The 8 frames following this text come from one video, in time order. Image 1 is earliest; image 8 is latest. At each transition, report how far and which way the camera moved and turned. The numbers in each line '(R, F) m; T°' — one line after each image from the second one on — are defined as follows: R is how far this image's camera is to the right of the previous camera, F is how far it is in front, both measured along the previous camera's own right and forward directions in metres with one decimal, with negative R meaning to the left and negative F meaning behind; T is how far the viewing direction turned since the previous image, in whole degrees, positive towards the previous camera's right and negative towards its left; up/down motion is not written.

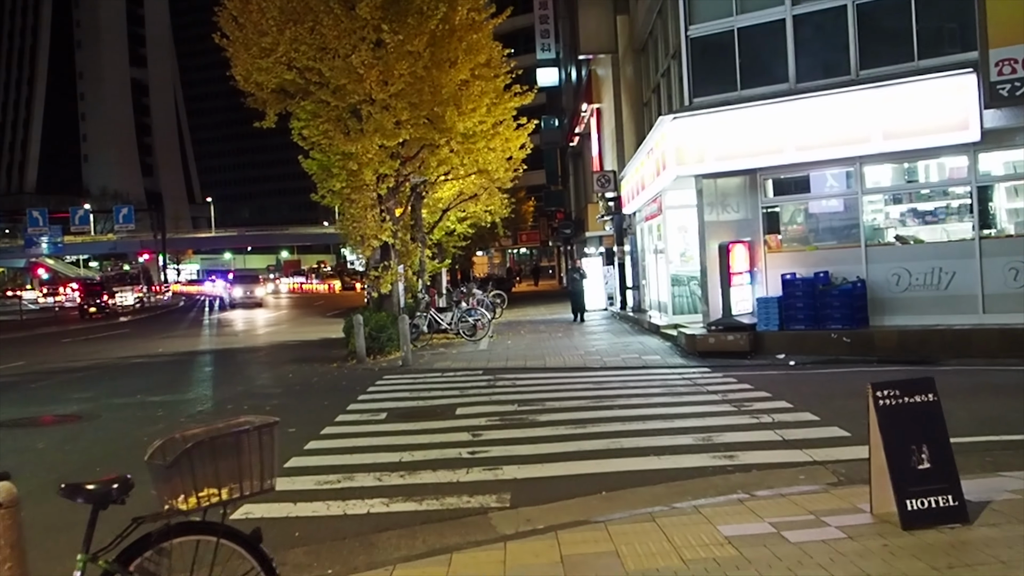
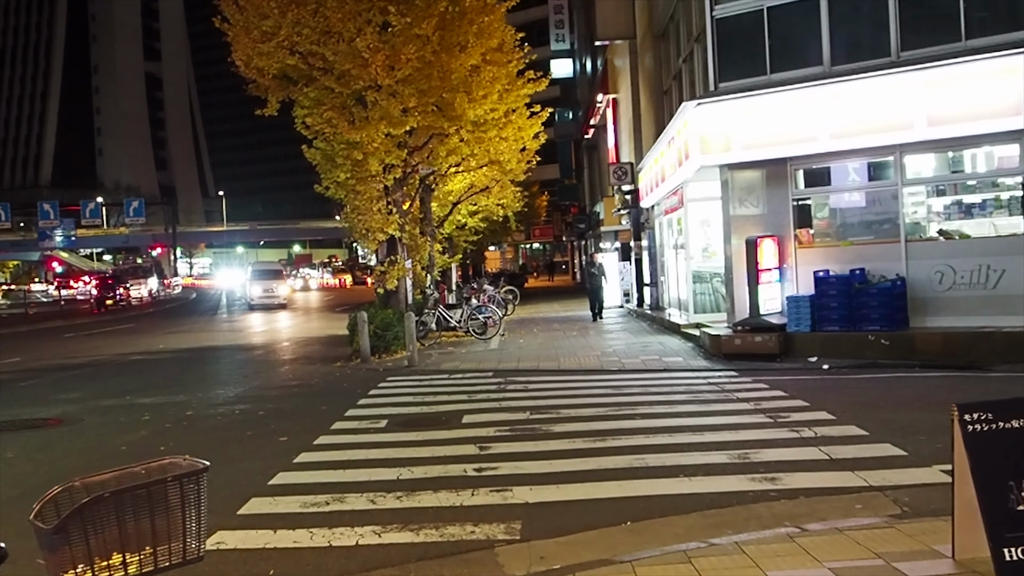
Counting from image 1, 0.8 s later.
(0.0, +1.0) m; -1°
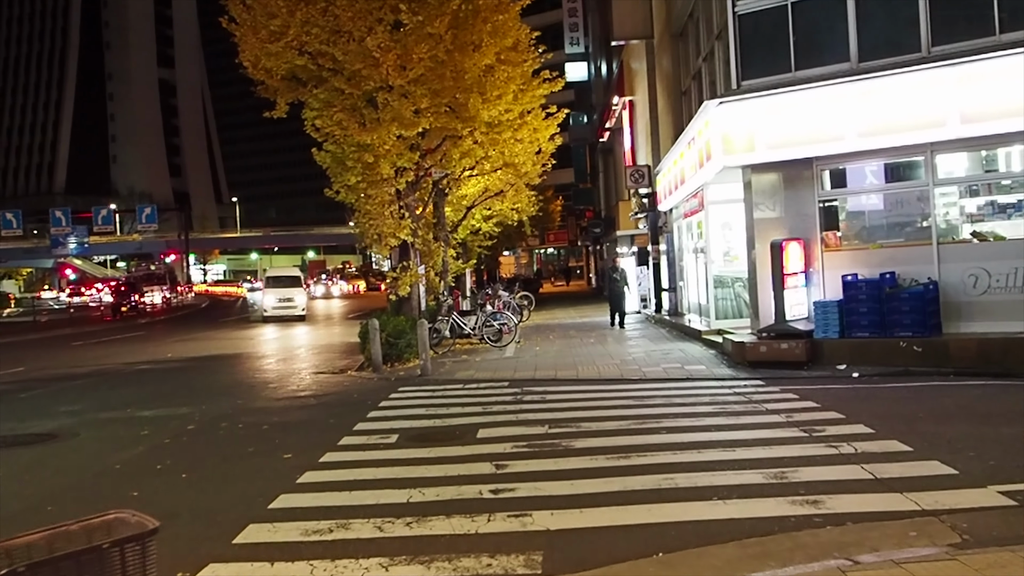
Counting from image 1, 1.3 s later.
(0.0, +0.5) m; -1°
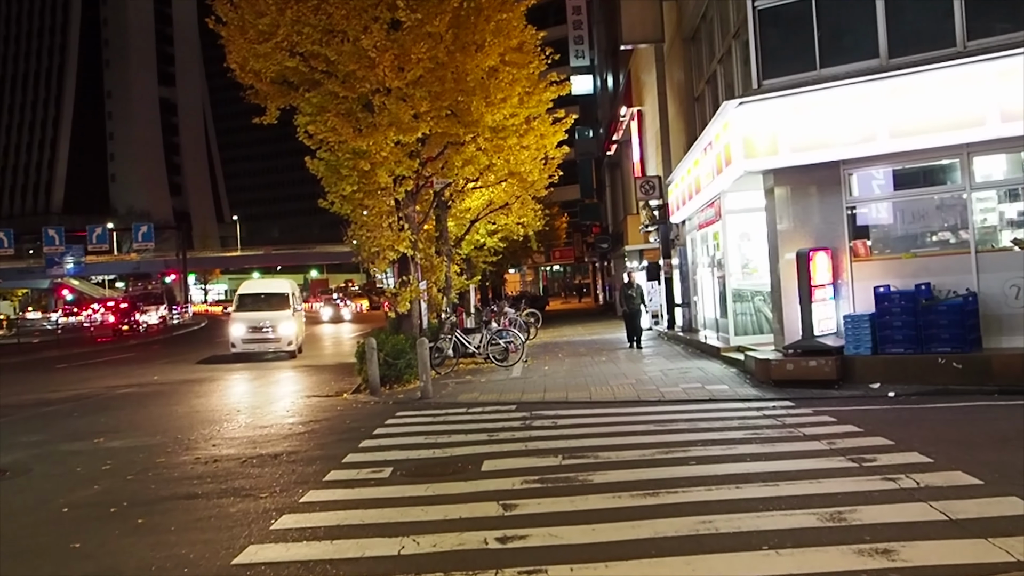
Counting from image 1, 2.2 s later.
(0.0, +1.0) m; 0°
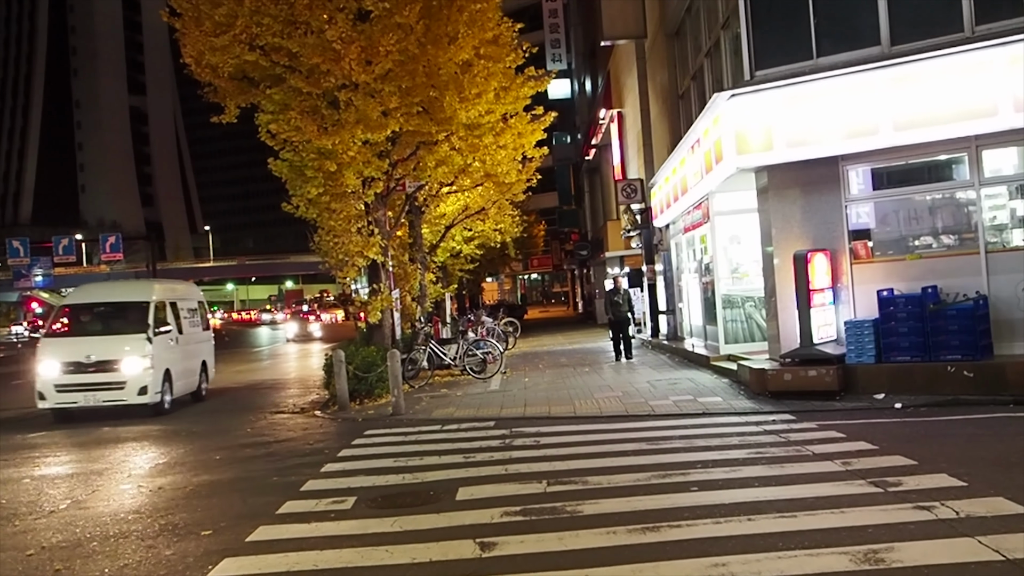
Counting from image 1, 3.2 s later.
(0.0, +1.0) m; +1°
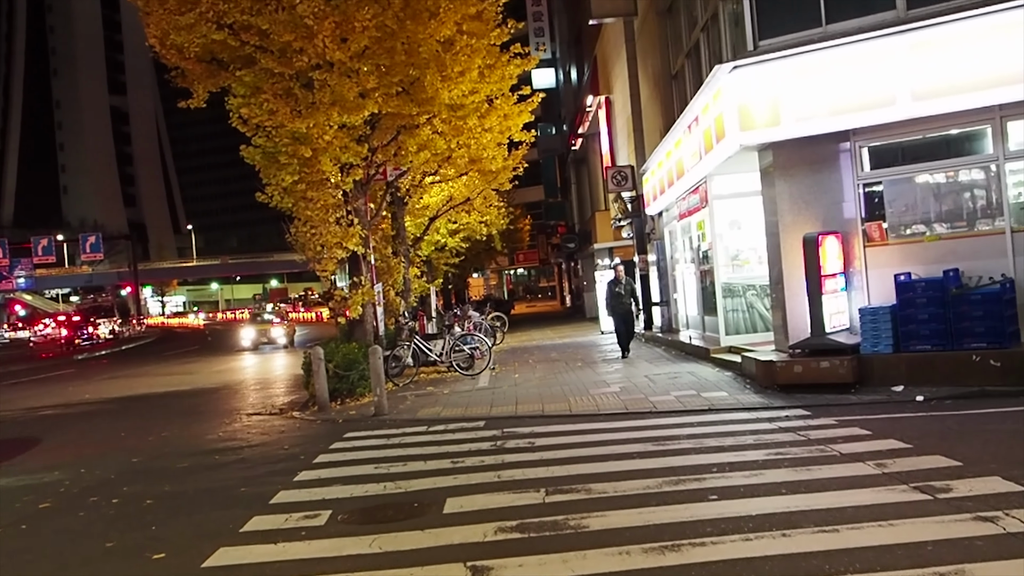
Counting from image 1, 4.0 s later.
(0.0, +0.9) m; +1°
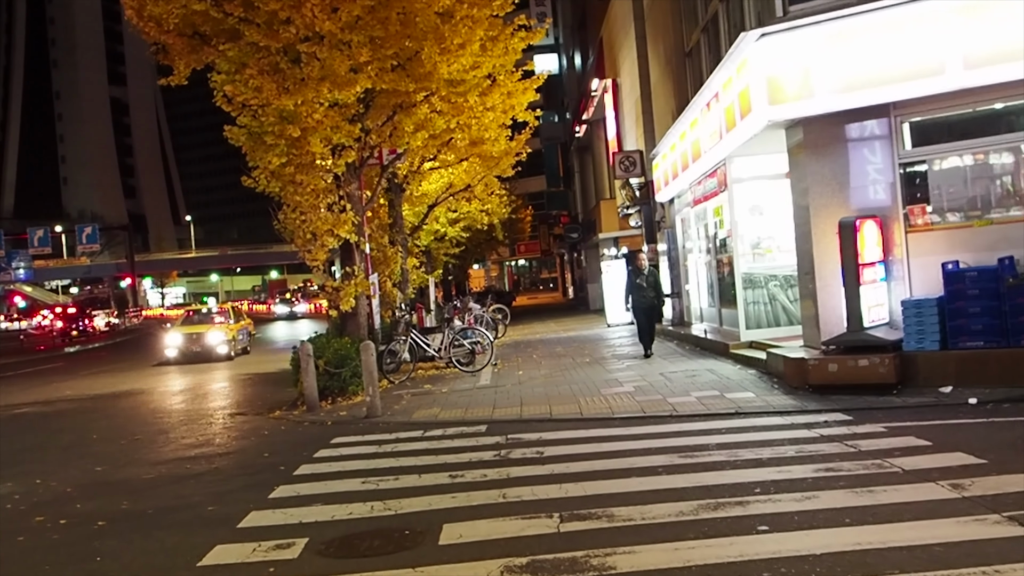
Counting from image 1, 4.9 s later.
(0.0, +1.1) m; 0°
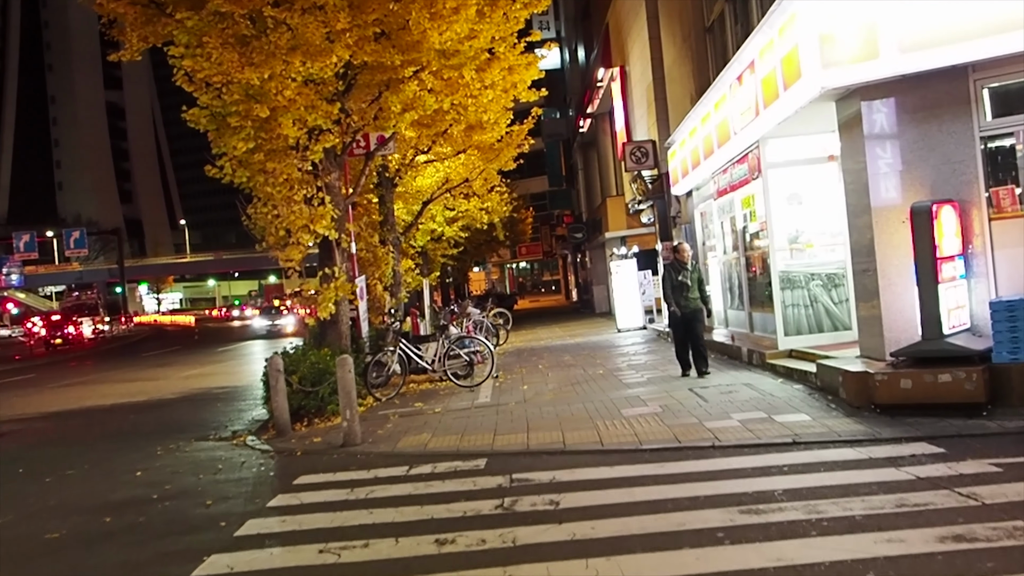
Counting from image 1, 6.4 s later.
(0.0, +1.9) m; 0°
